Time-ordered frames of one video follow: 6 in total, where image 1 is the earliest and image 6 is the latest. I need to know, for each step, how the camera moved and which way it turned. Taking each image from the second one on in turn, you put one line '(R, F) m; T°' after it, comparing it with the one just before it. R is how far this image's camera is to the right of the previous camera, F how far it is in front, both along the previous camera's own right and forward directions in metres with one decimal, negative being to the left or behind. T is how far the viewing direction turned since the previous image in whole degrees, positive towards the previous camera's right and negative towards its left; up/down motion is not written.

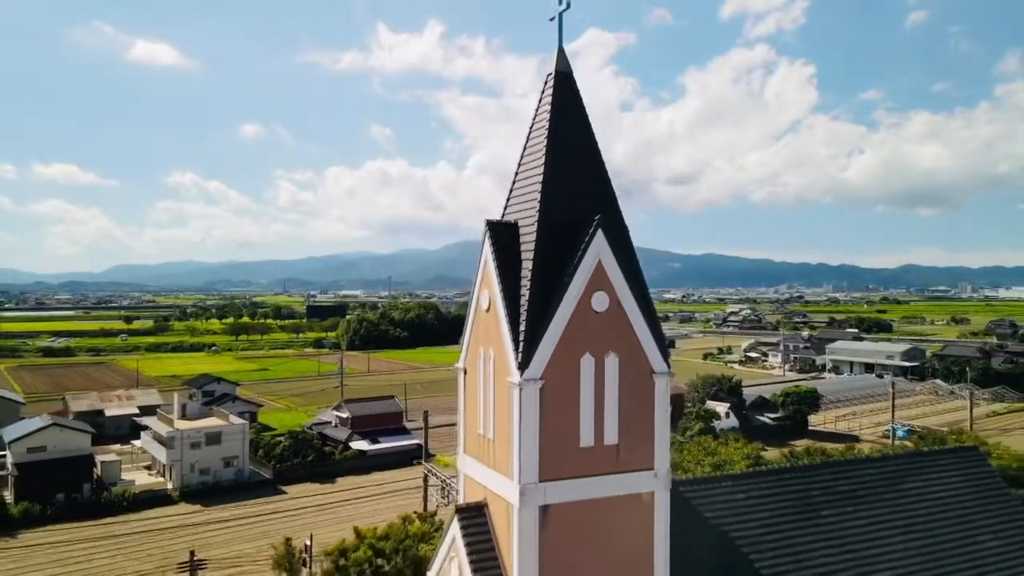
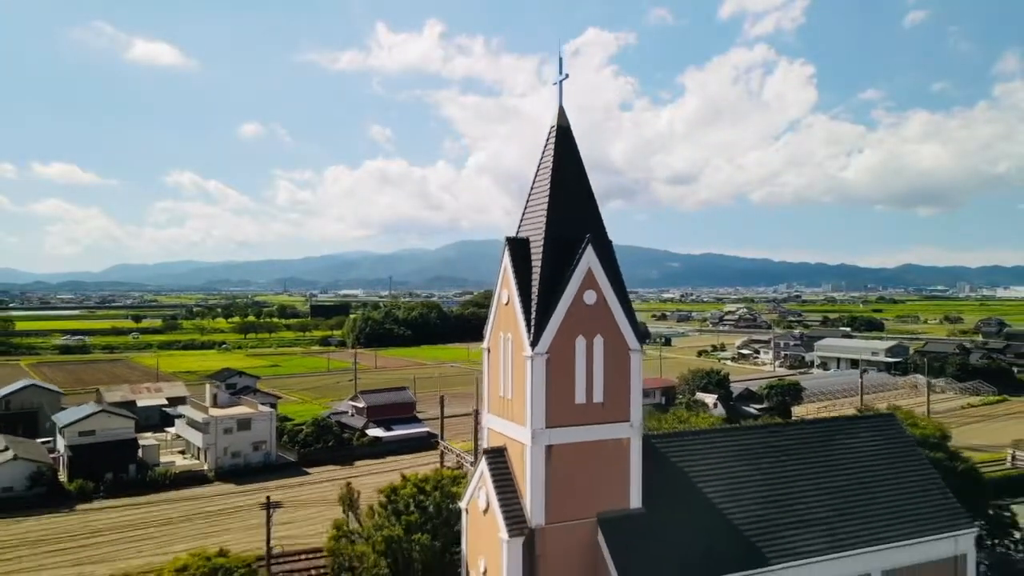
(-0.2, -3.0) m; 0°
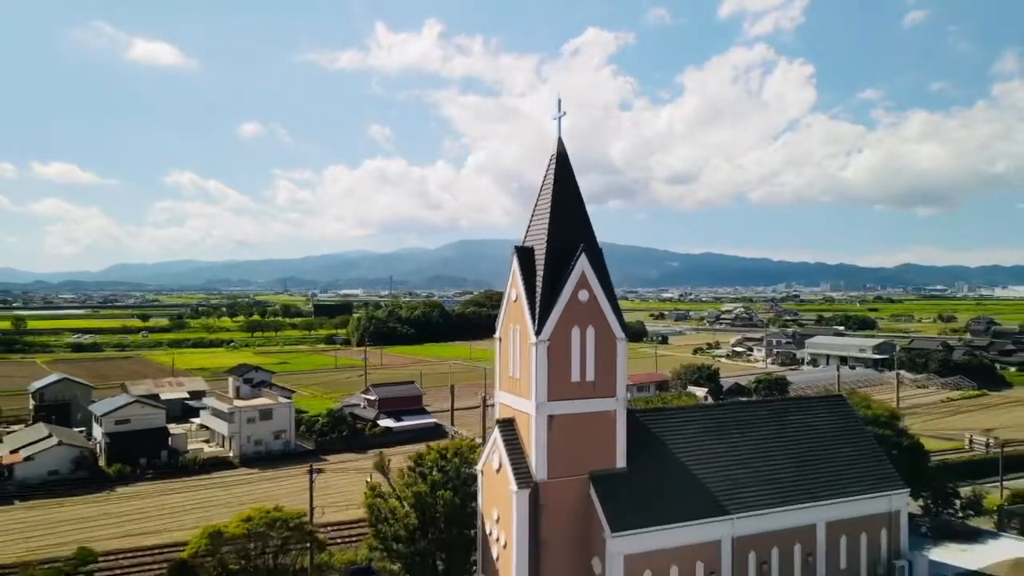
(-0.2, -2.6) m; 0°
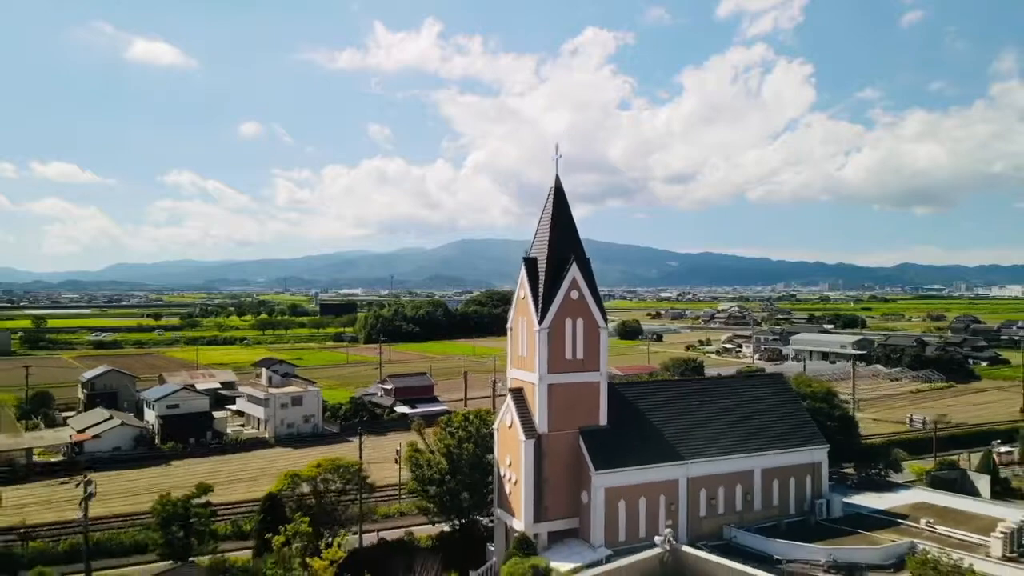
(-0.3, -4.6) m; 0°
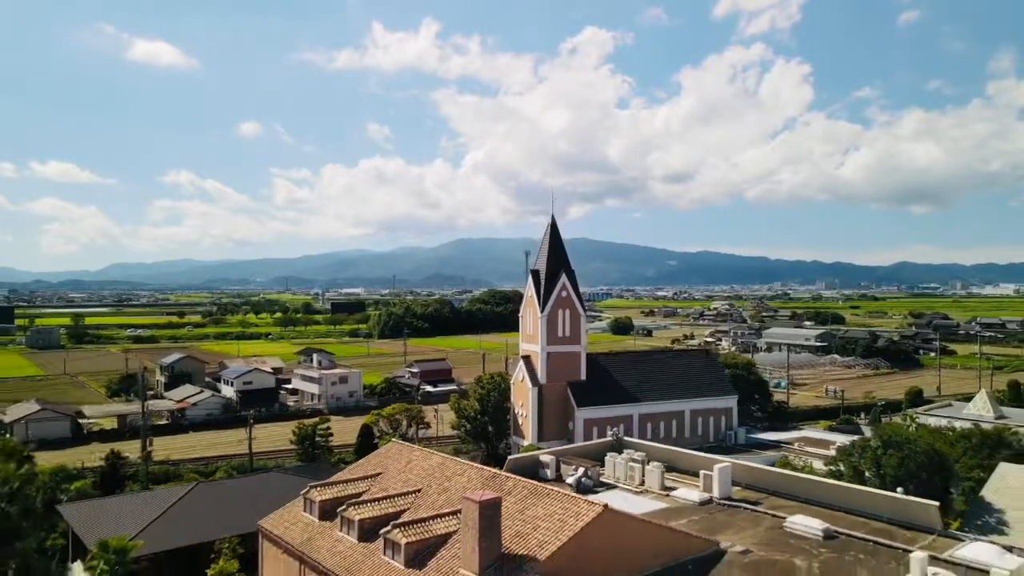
(-0.5, -9.8) m; 0°
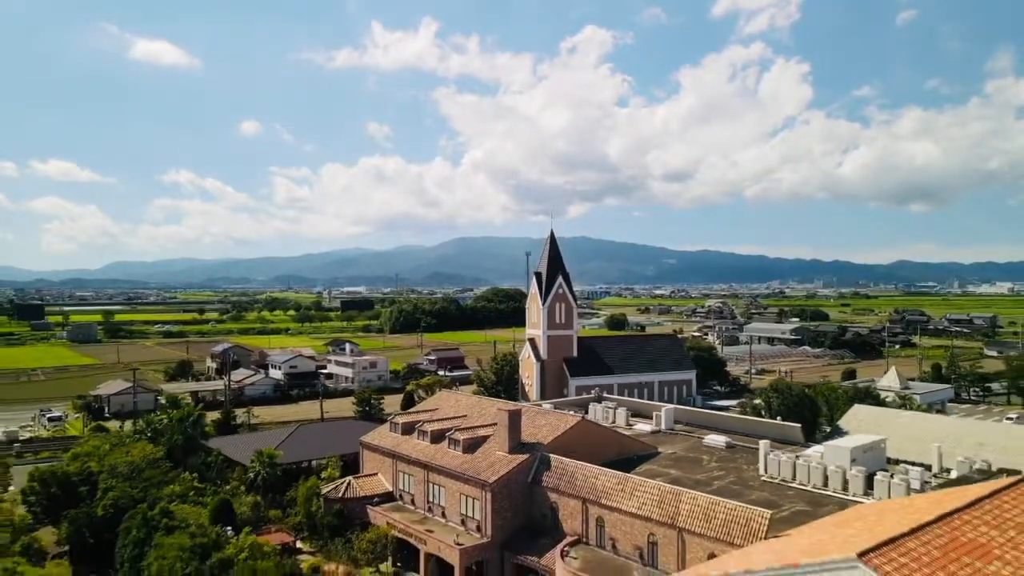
(-0.5, -8.6) m; 0°
